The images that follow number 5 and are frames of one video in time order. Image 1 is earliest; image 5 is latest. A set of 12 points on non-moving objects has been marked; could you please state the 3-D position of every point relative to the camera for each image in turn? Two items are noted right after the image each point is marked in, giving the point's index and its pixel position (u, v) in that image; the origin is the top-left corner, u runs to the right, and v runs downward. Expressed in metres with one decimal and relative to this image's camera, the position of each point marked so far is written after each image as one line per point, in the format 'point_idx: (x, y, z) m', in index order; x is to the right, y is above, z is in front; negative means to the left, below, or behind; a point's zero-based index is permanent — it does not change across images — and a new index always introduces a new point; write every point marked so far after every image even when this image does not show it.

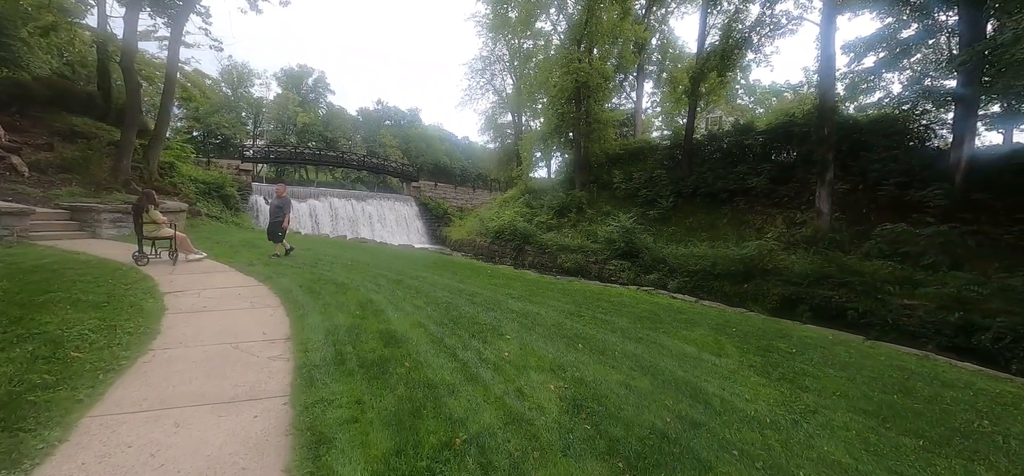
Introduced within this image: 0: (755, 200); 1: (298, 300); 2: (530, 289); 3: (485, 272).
0: (+10.1, +1.6, +14.6) m
1: (-2.2, -0.6, +3.6) m
2: (+0.3, -0.9, +5.8) m
3: (-0.7, -0.7, +7.7) m
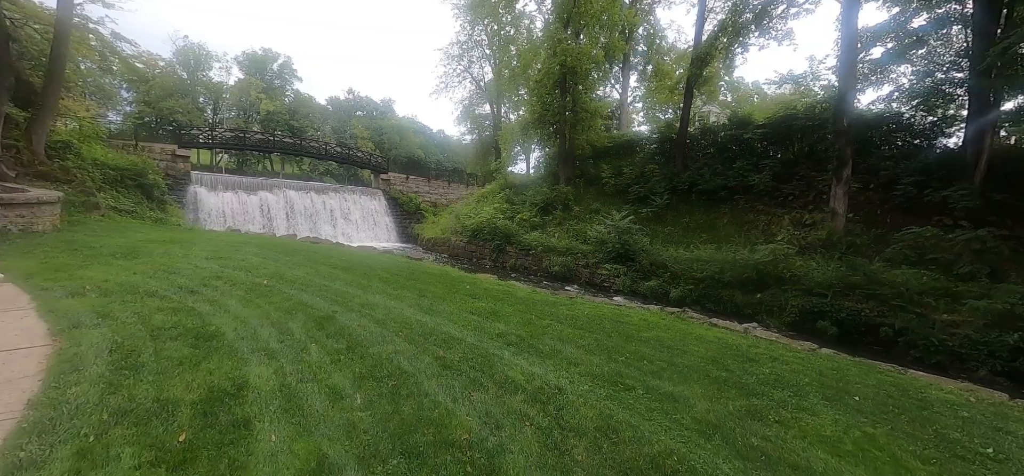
0: (+9.5, +1.5, +13.4) m
1: (-2.2, -0.8, +1.7) m
2: (+0.2, -1.0, +4.1) m
3: (-0.9, -0.8, +5.9) m
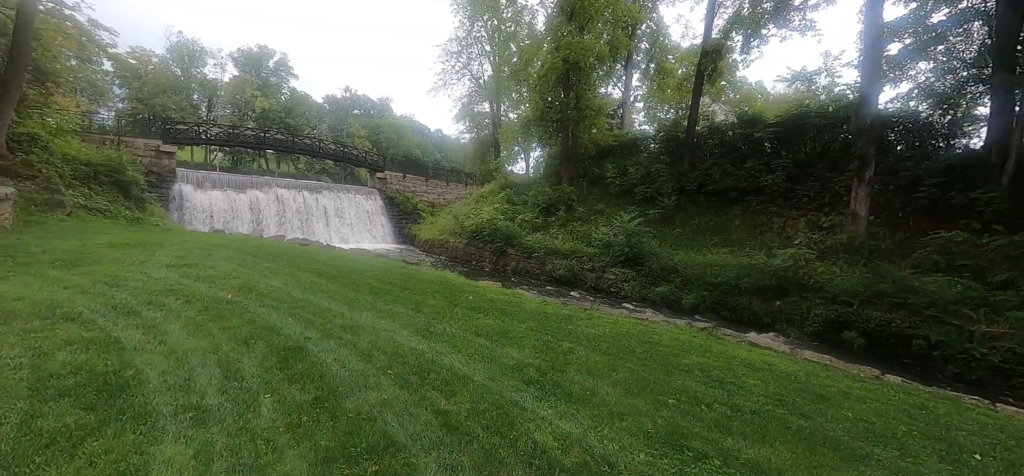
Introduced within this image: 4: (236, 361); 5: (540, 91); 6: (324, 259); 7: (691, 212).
0: (+9.6, +1.4, +12.9) m
1: (-2.0, -0.8, +1.0) m
2: (+0.3, -1.0, +3.5) m
3: (-0.8, -0.9, +5.2) m
4: (-1.7, -0.8, +2.1) m
5: (+1.4, +7.2, +16.8) m
6: (-3.6, -0.4, +6.6) m
7: (+7.3, +1.0, +13.9) m
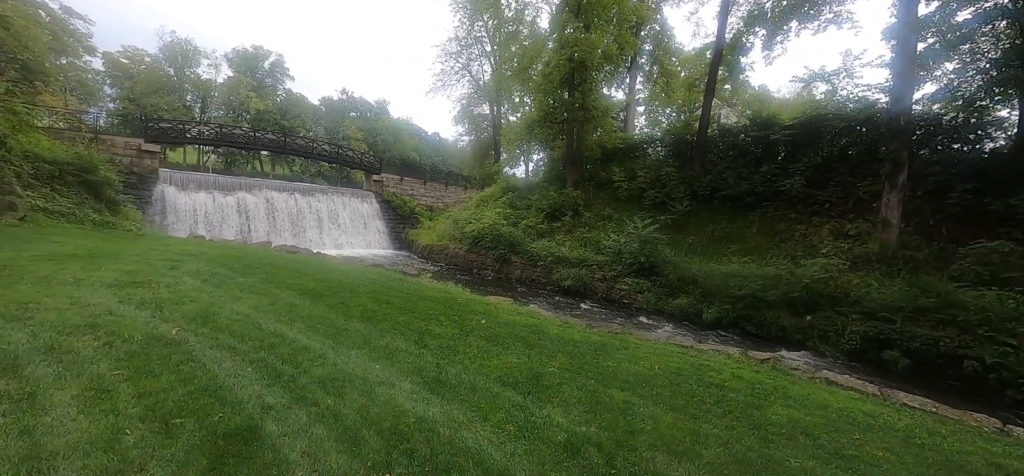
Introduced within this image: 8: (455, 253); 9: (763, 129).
0: (+9.7, +1.1, +12.2) m
1: (-1.7, -0.9, +0.2) m
2: (+0.6, -1.2, +2.7) m
3: (-0.5, -1.0, +4.4) m
4: (-1.4, -0.9, +1.3) m
5: (+1.6, +6.9, +16.1) m
6: (-3.4, -0.5, +5.7) m
7: (+7.4, +0.8, +13.2) m
8: (-2.4, -0.6, +14.6) m
9: (+10.1, +4.4, +13.8) m
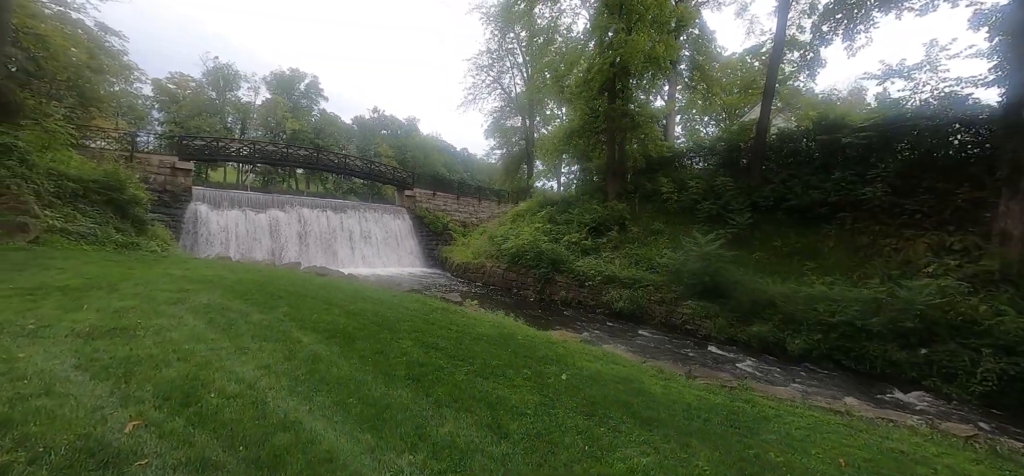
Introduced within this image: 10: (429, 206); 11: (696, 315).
0: (+11.0, +0.7, +10.5) m
1: (-1.1, -1.0, -0.8) m
2: (+1.3, -1.3, +1.5) m
3: (+0.3, -1.3, +3.3) m
4: (-0.8, -1.0, +0.3) m
5: (+3.1, +6.2, +15.2) m
6: (-2.5, -0.9, +4.9) m
7: (+8.8, +0.2, +11.7) m
8: (-0.9, -1.3, +13.6) m
9: (+11.5, +3.8, +12.2) m
10: (-4.8, +1.8, +19.0) m
11: (+4.8, -2.0, +8.9) m
